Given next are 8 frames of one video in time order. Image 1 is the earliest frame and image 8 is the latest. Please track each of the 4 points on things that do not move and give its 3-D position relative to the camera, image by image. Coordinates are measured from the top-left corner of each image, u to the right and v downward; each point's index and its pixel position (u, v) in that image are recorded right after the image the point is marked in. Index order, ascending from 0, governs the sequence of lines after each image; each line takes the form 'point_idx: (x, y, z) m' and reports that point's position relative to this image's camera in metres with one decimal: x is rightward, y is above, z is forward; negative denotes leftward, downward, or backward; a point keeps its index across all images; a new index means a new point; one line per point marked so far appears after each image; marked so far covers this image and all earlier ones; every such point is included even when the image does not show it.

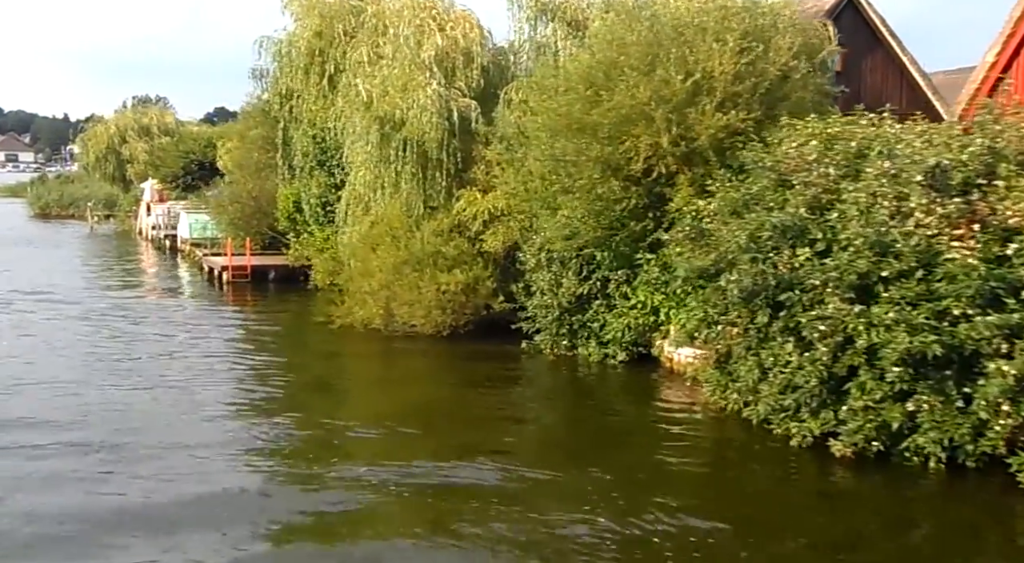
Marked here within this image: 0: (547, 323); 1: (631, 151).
0: (+0.6, -0.7, +19.9) m
1: (+1.8, +2.0, +17.7) m
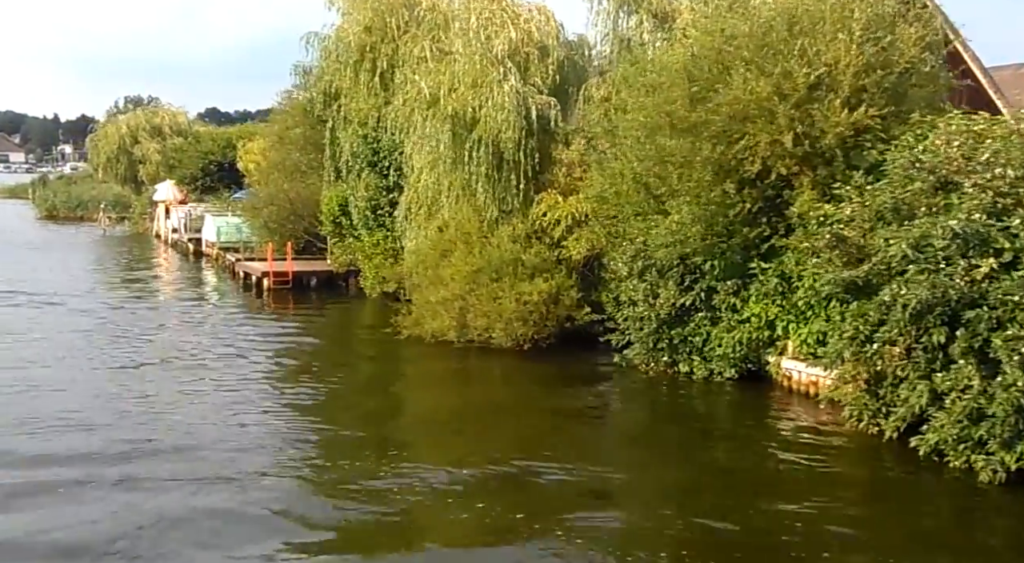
0: (+2.1, -0.9, +18.5) m
1: (+3.3, +1.8, +16.3) m
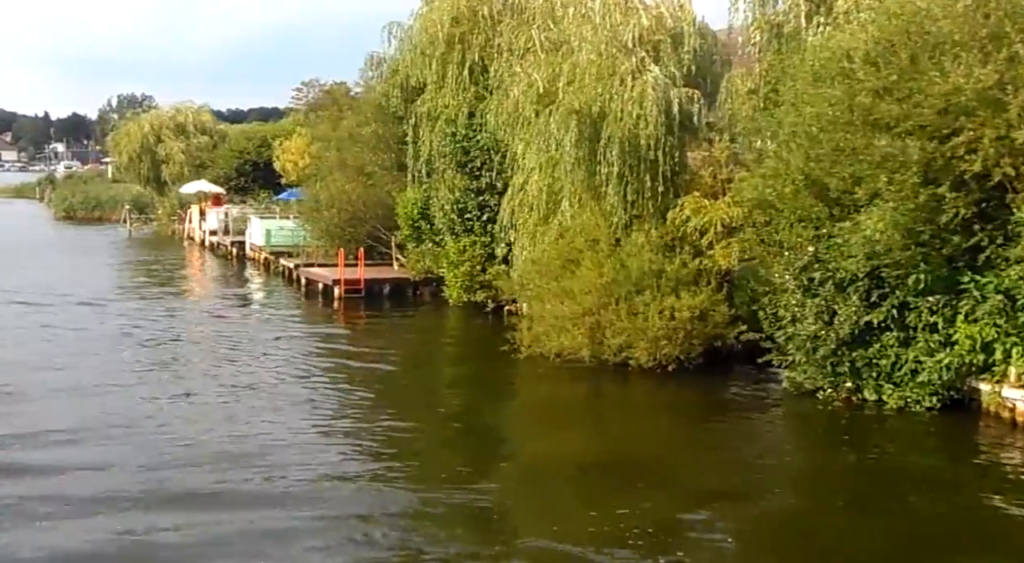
0: (+4.3, -1.1, +16.4) m
1: (+5.5, +1.6, +14.2) m
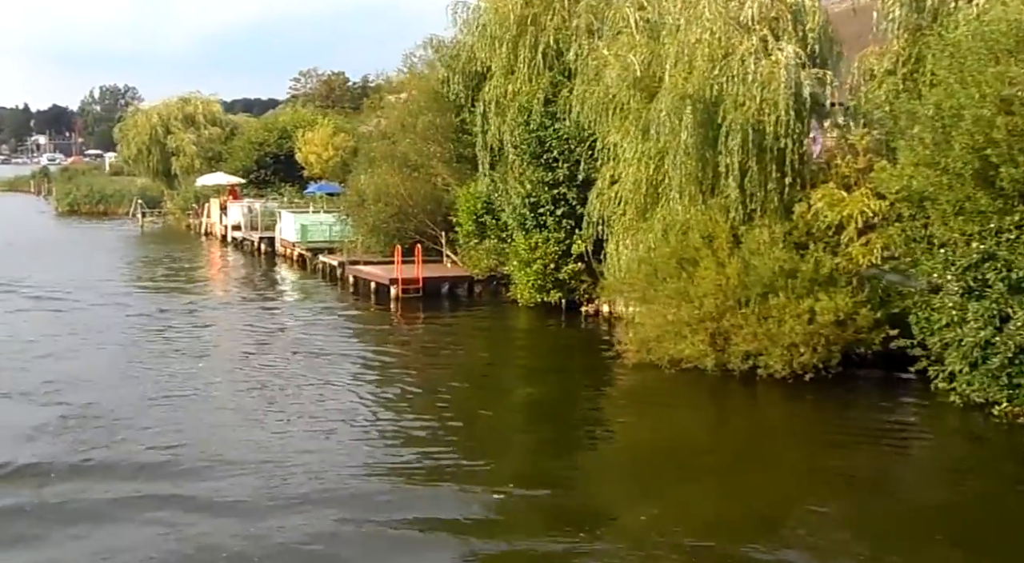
0: (+6.0, -1.1, +14.8) m
1: (+7.2, +1.6, +12.5) m
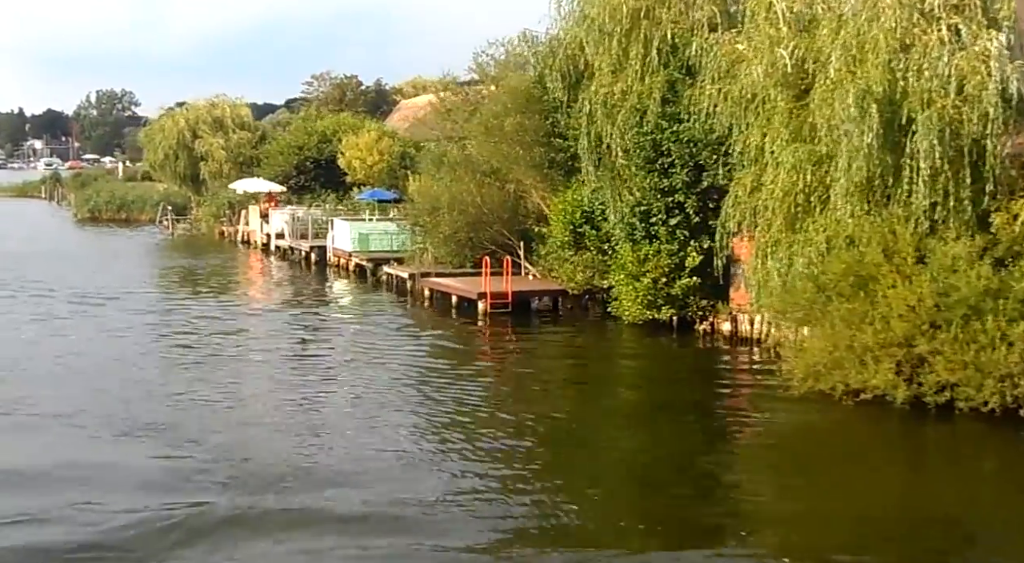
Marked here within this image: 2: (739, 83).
0: (+8.2, -1.3, +12.7) m
1: (+9.3, +1.4, +10.5) m
2: (+3.8, +3.3, +19.5) m
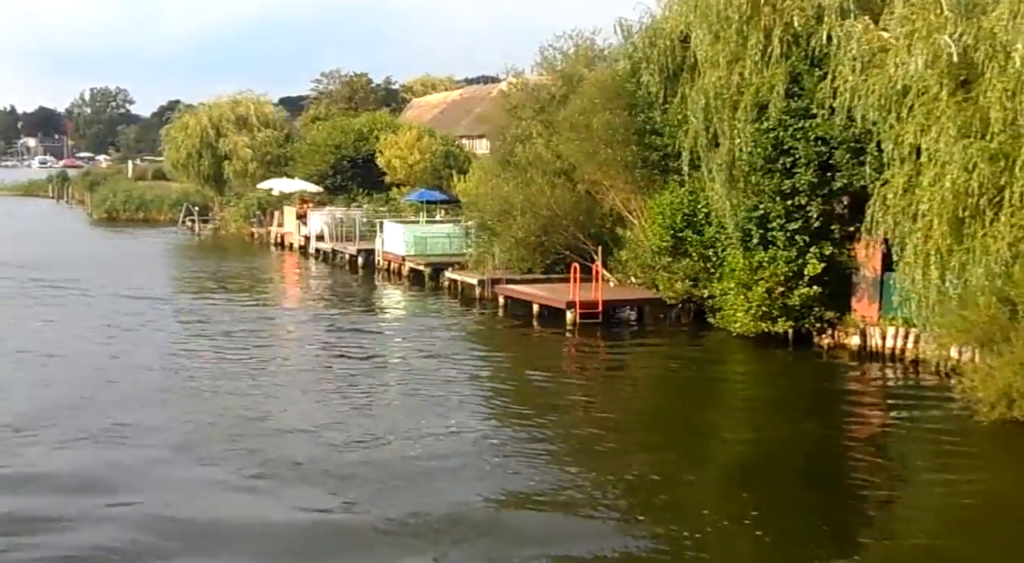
0: (+10.1, -1.5, +10.9) m
1: (+11.3, +1.2, +8.6) m
2: (+5.7, +3.2, +17.6) m
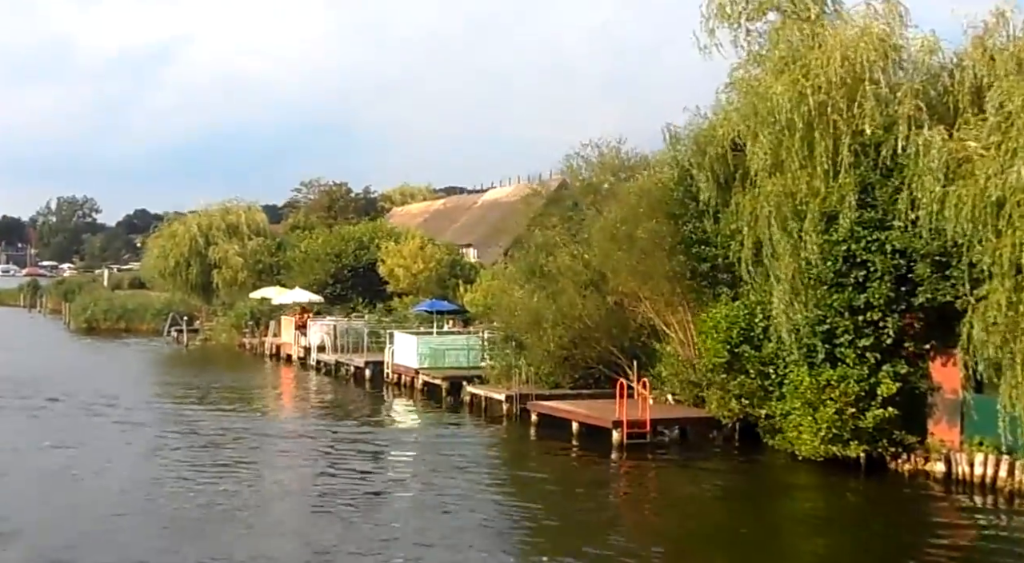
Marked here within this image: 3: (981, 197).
0: (+11.3, -2.7, +9.6) m
1: (+12.5, +0.2, +7.7) m
2: (+6.8, +1.4, +16.7) m
3: (+6.8, +1.2, +16.7) m
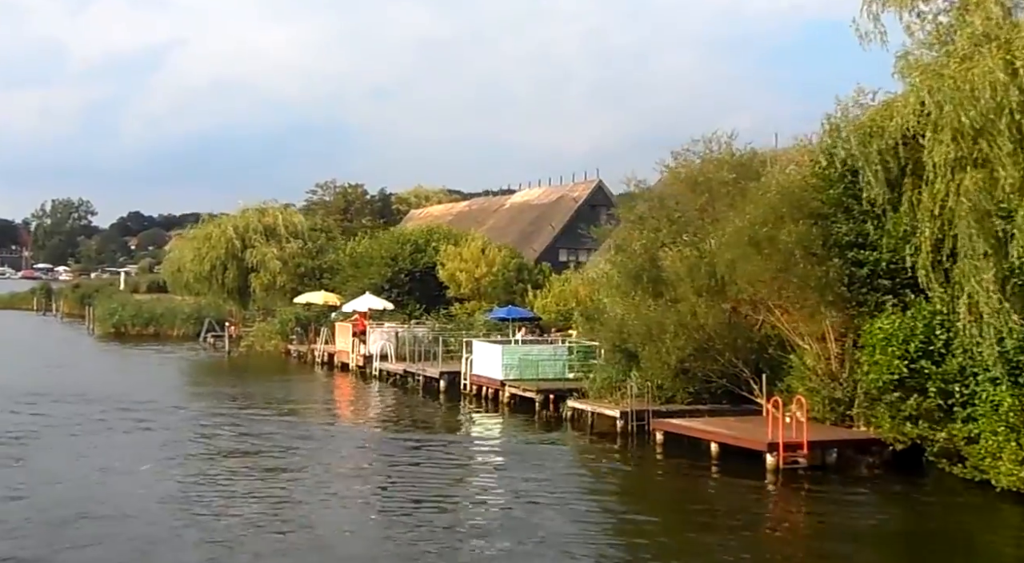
0: (+13.8, -2.8, +7.2) m
1: (+15.1, +0.1, +5.3) m
2: (+9.4, +1.3, +14.3) m
3: (+9.3, +1.1, +14.3) m
